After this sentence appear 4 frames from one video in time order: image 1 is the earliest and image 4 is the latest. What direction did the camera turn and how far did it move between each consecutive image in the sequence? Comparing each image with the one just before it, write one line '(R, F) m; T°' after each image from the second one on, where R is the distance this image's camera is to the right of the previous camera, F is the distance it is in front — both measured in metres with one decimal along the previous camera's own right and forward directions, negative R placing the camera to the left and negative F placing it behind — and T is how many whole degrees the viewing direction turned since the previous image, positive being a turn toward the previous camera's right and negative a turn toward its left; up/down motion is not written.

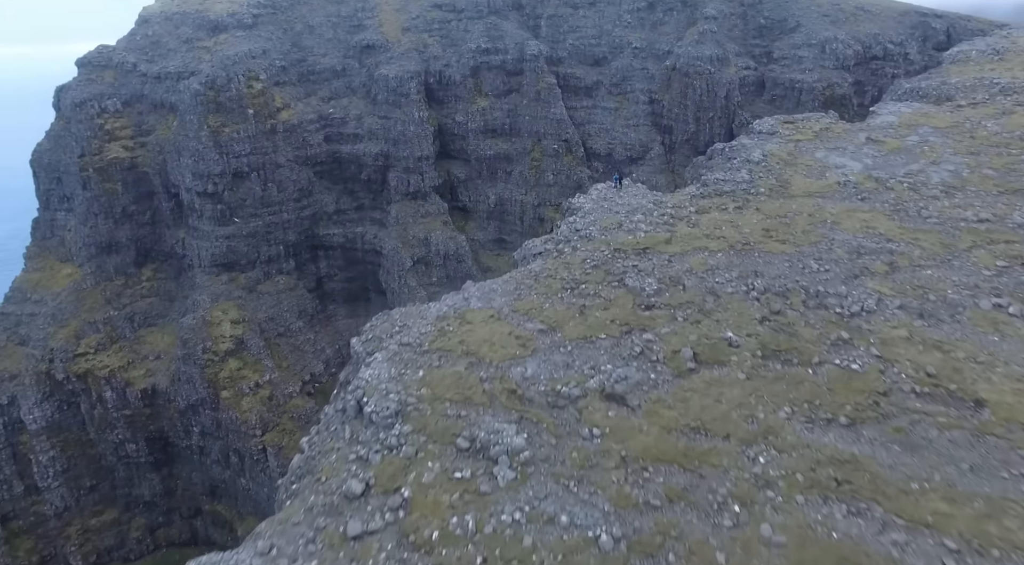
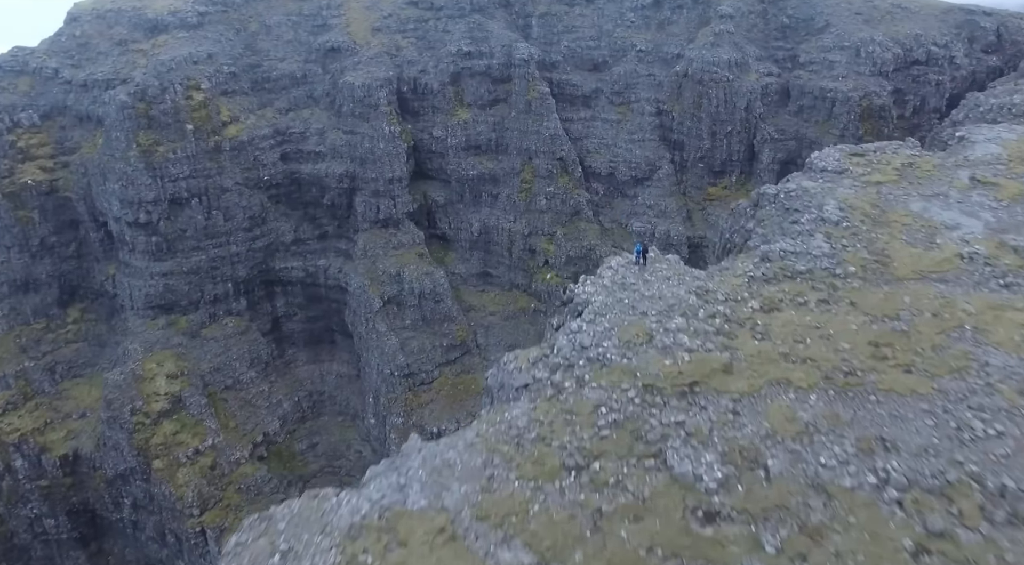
(+0.4, +6.4) m; +1°
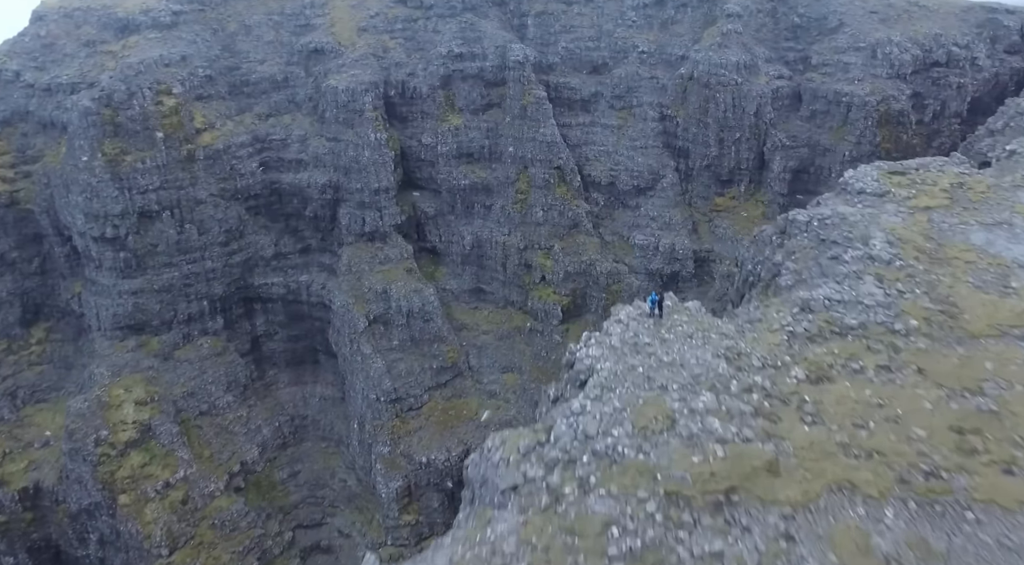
(+0.2, +2.5) m; 0°
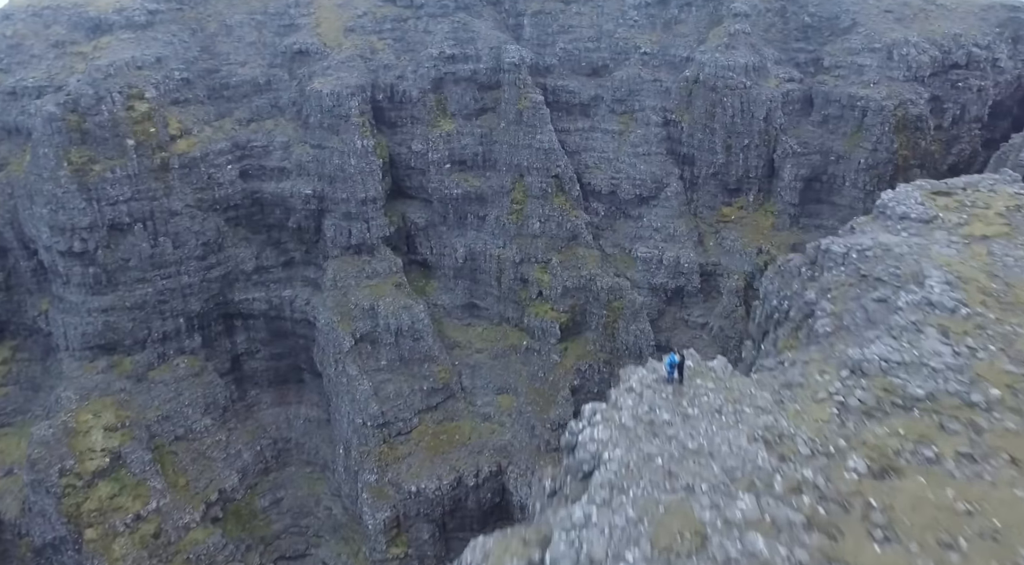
(+0.2, +2.1) m; 0°
